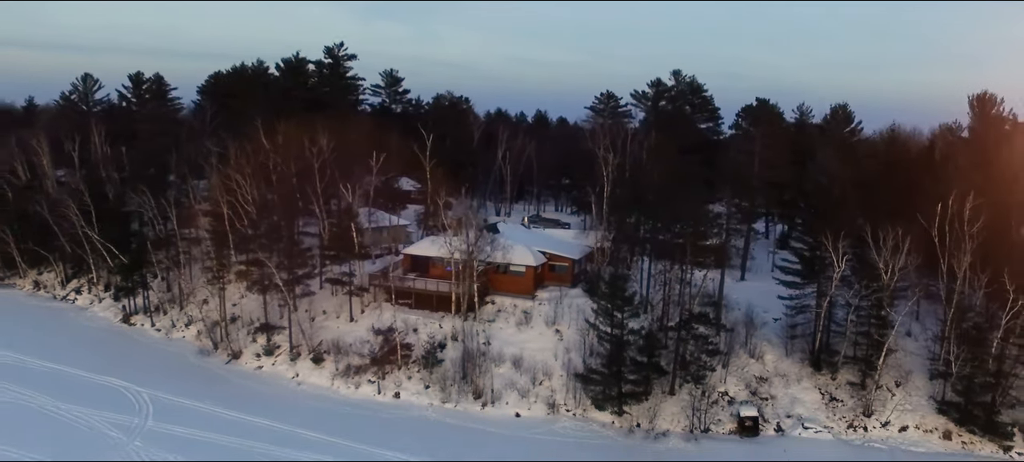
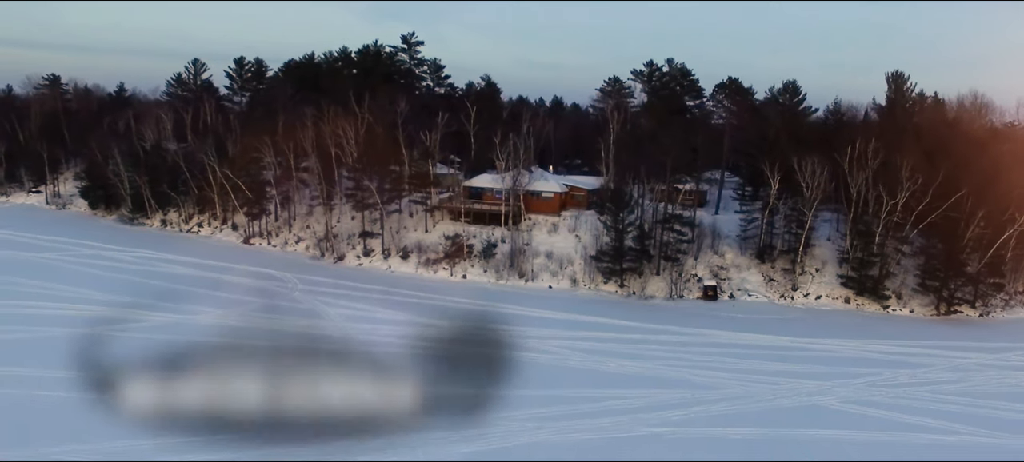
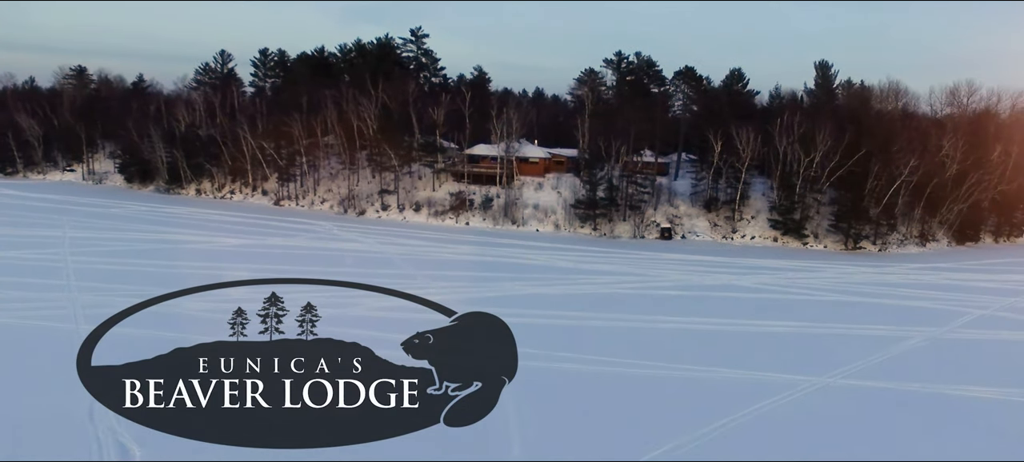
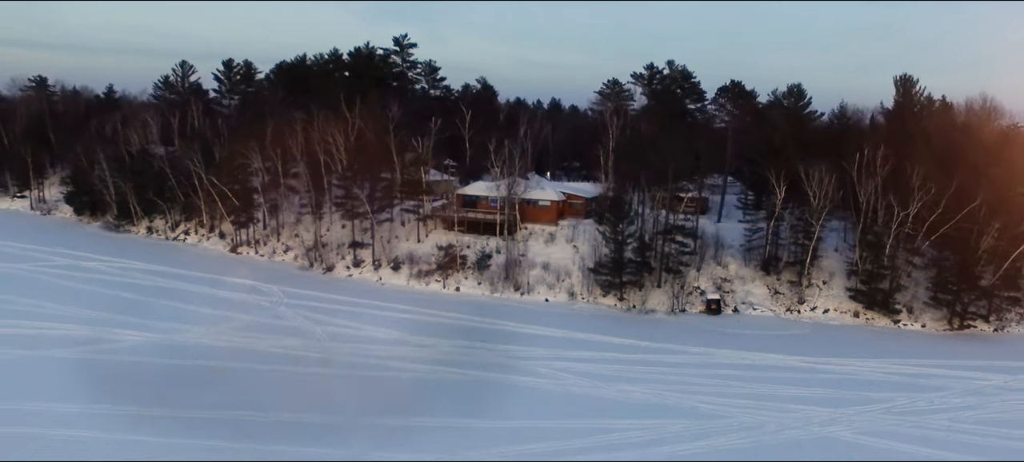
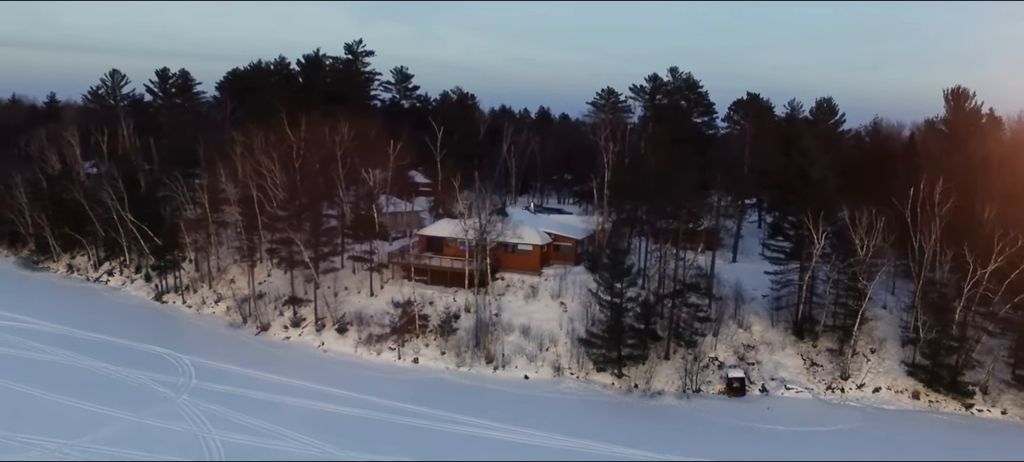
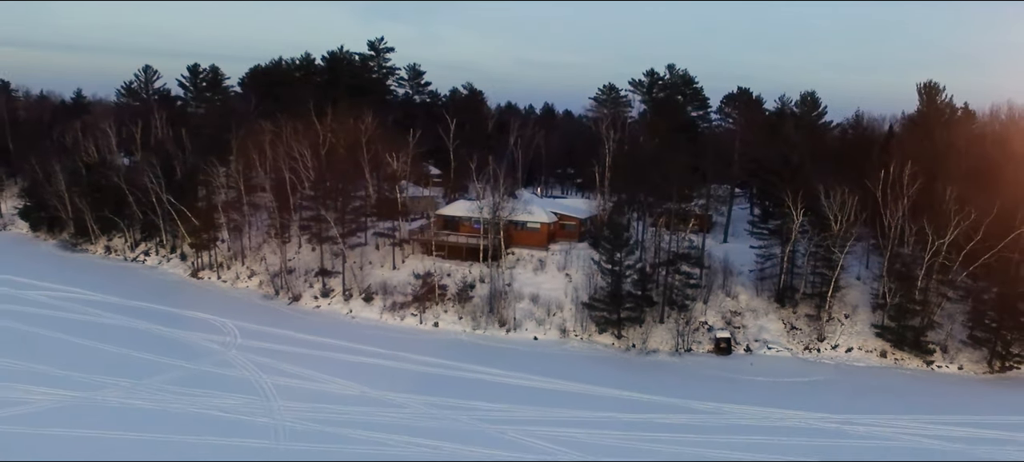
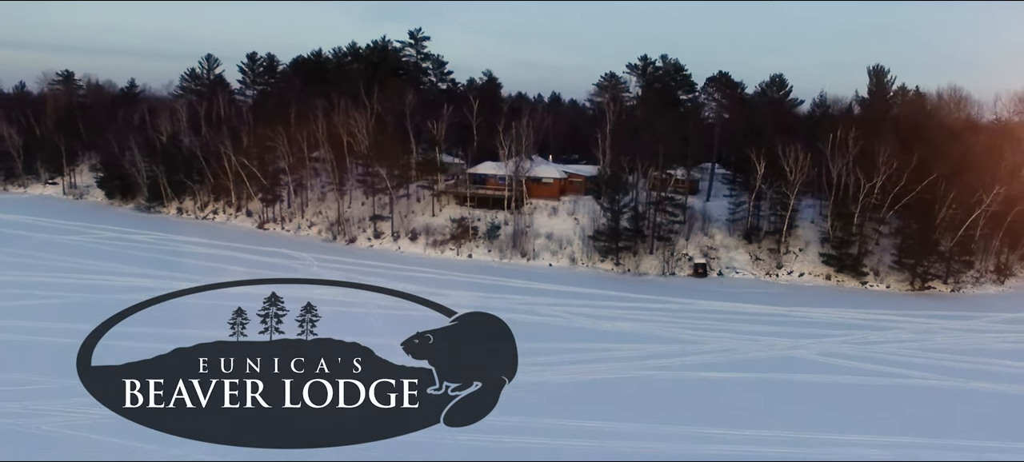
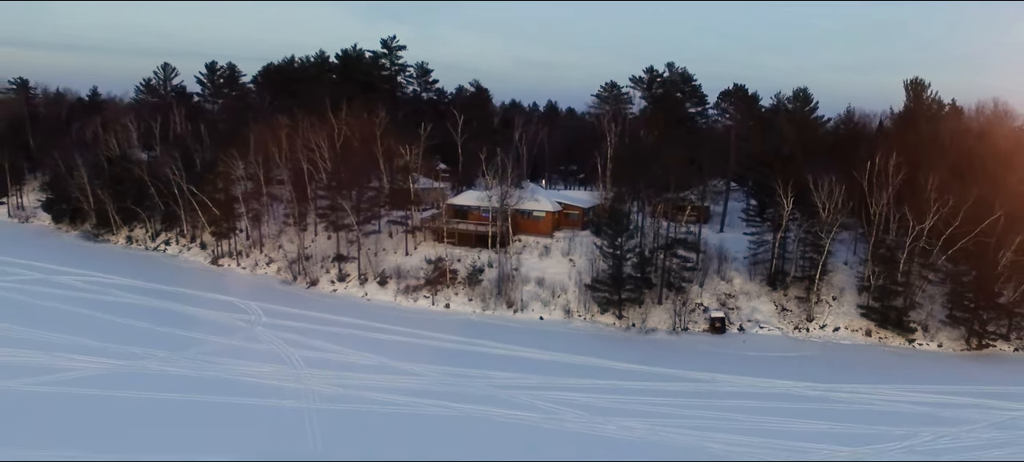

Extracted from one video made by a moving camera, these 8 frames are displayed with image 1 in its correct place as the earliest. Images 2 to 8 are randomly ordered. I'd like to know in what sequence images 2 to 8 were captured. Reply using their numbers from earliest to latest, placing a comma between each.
5, 6, 8, 4, 2, 7, 3
